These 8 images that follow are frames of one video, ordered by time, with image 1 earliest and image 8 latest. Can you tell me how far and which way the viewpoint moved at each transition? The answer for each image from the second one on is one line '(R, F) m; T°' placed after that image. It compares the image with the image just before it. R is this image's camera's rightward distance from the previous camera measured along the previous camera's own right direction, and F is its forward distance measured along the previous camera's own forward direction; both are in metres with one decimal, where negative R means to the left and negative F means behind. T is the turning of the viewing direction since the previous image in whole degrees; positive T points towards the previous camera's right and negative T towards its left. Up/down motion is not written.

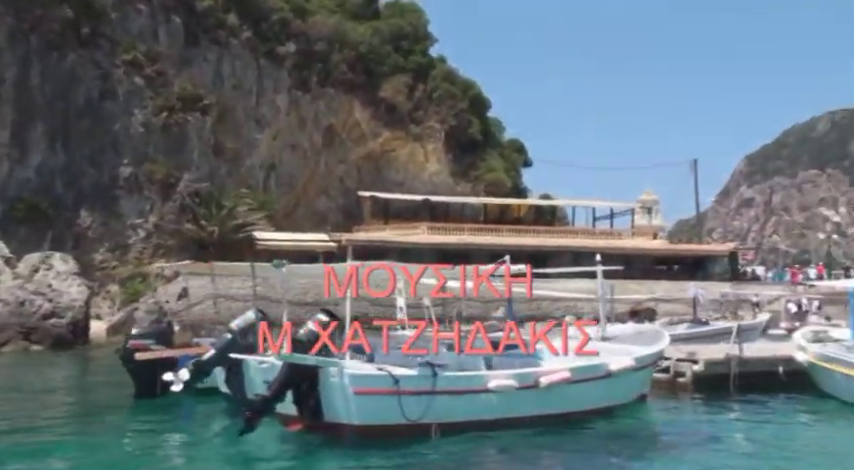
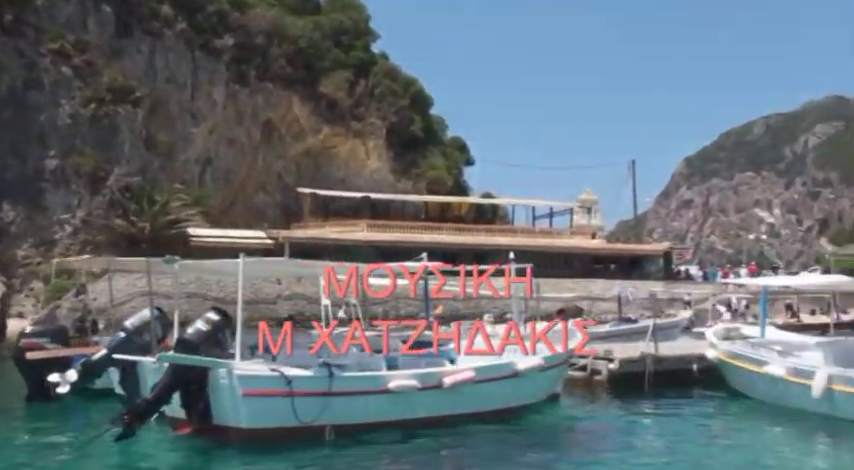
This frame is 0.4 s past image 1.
(+0.1, +1.5) m; +4°
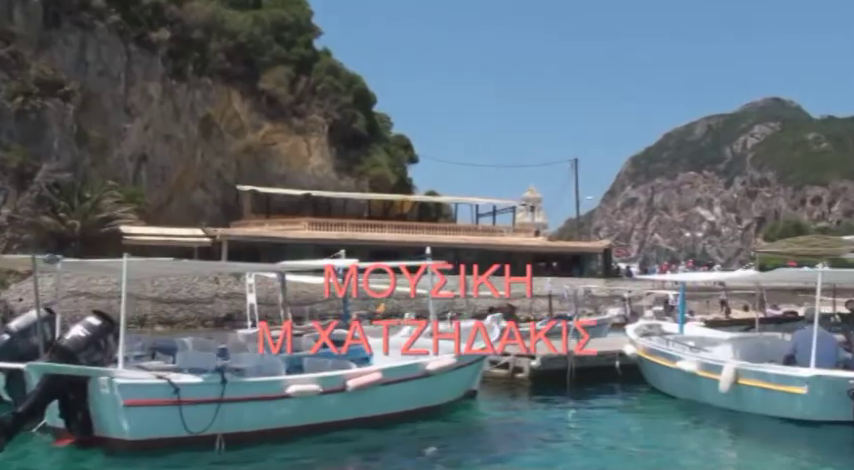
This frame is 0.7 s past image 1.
(+0.3, +0.1) m; +3°
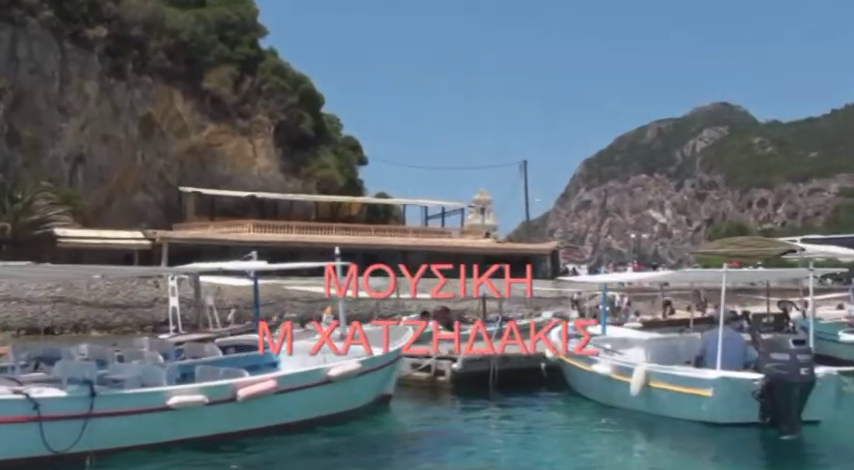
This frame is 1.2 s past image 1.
(+0.4, +0.2) m; +3°
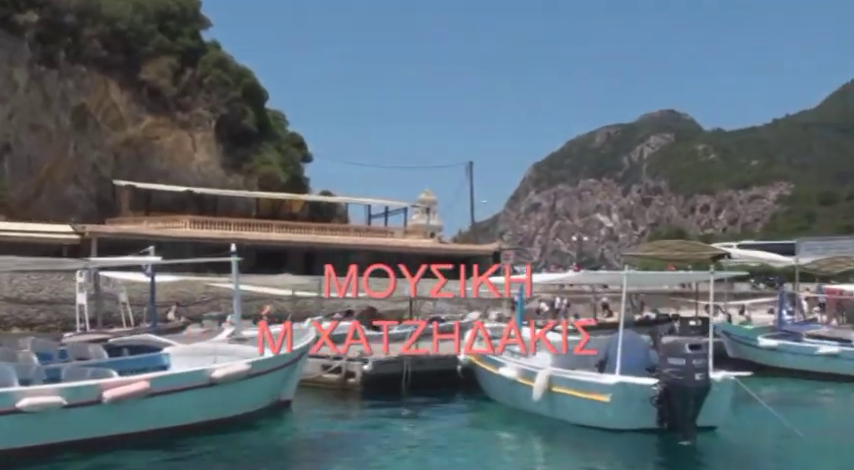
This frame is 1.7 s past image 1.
(+0.4, +0.2) m; +3°
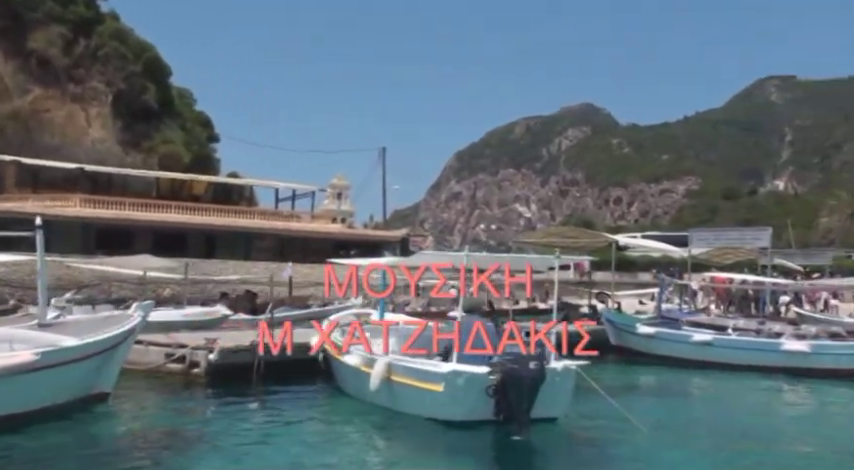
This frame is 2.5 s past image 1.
(+0.7, +0.5) m; +5°
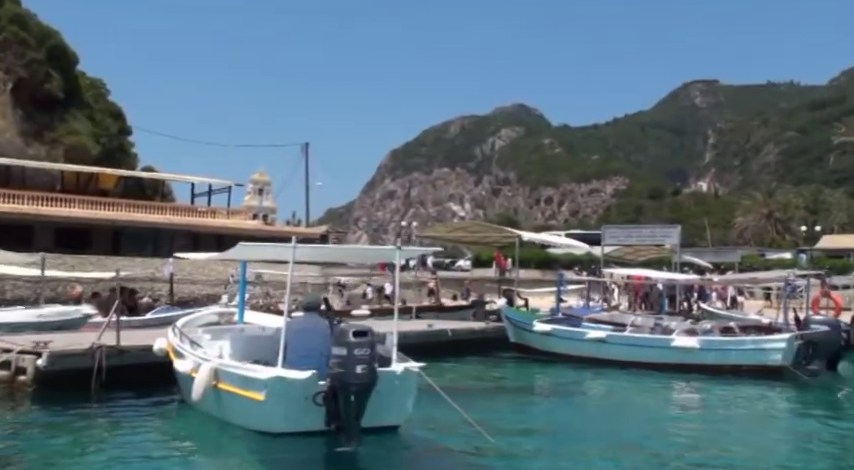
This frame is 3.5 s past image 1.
(+0.8, +0.7) m; +4°
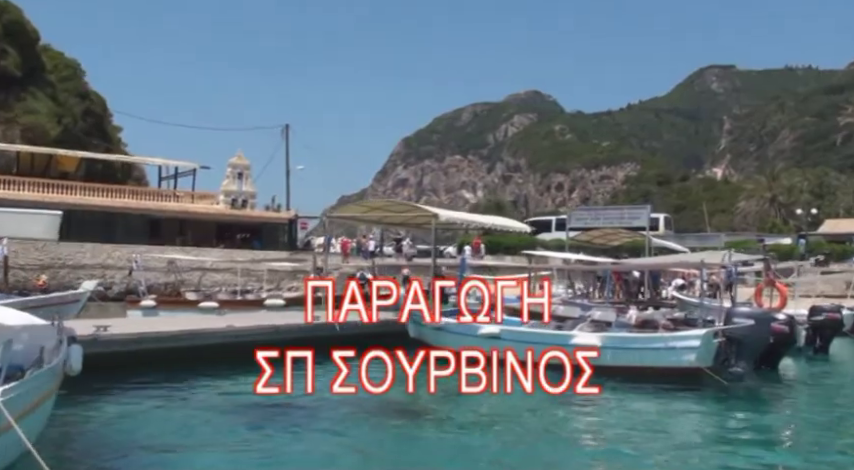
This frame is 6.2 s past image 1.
(+1.9, +2.3) m; -1°
